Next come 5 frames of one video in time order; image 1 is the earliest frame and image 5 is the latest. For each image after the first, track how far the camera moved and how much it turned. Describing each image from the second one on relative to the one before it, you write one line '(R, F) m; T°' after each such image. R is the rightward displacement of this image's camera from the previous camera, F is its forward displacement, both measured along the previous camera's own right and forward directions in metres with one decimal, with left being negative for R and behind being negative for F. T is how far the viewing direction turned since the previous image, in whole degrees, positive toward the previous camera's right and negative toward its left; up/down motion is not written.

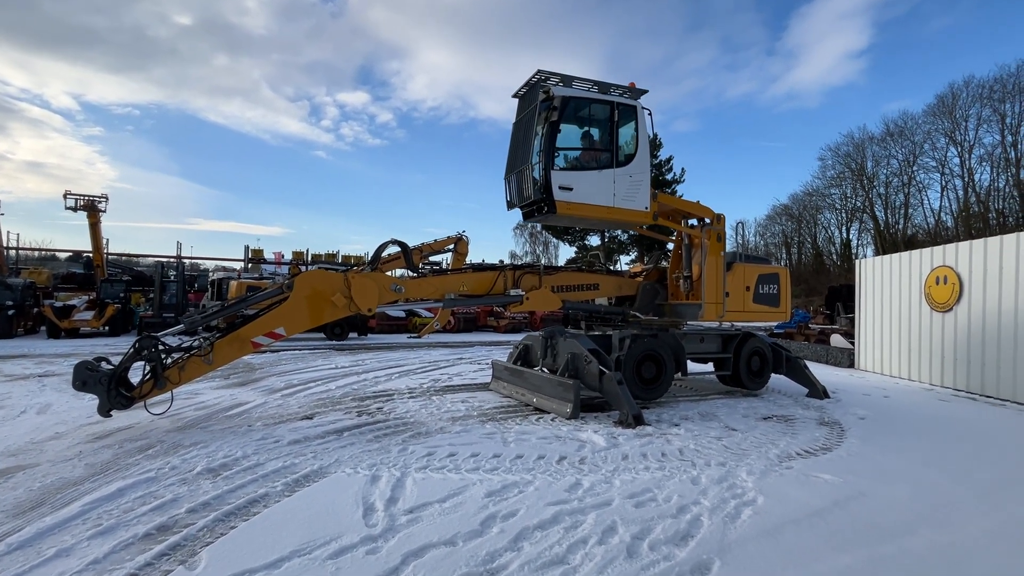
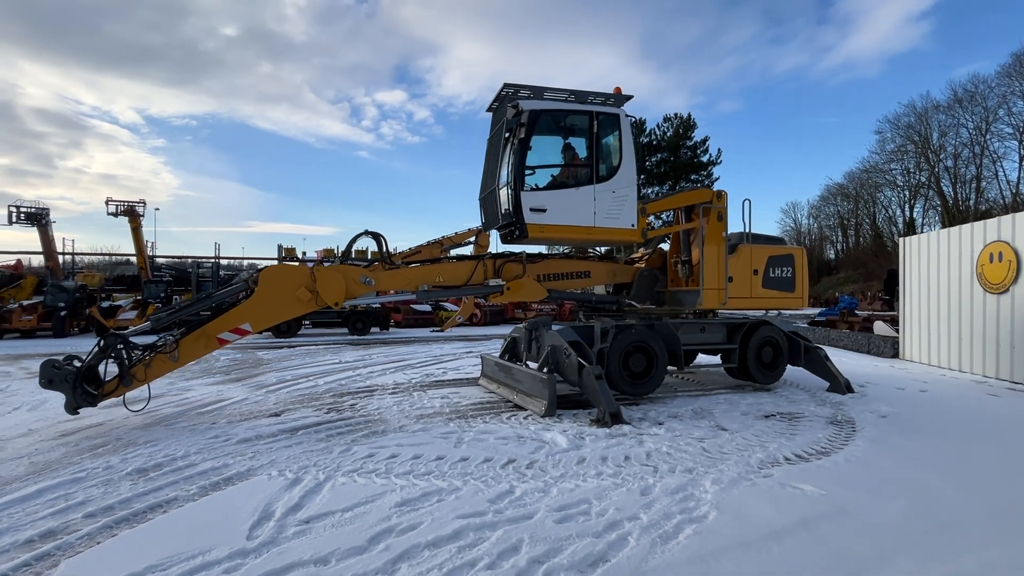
(+1.0, +0.5) m; -5°
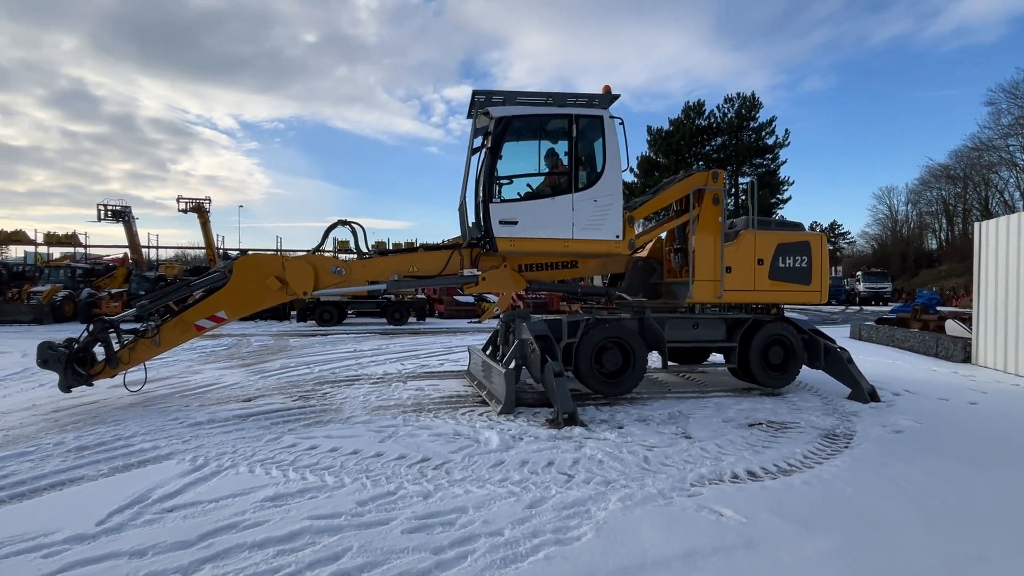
(+1.4, +0.4) m; -8°
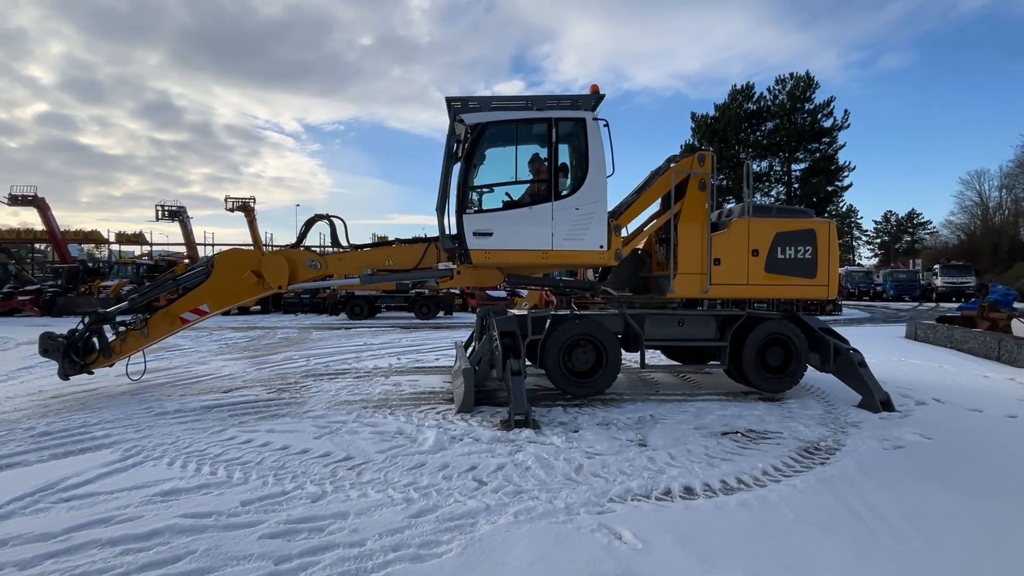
(+1.1, +0.3) m; -6°
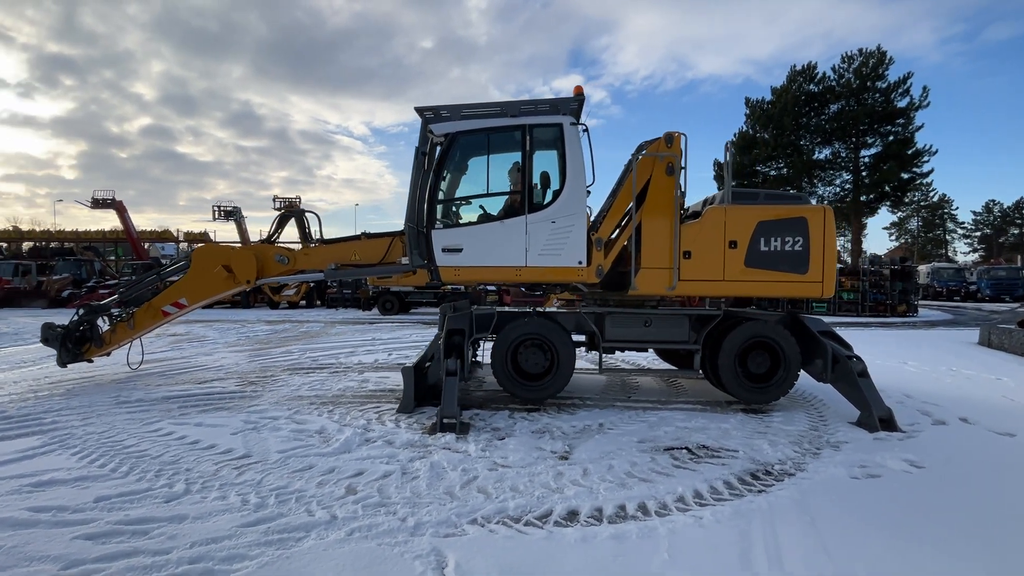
(+1.3, +0.4) m; -7°
